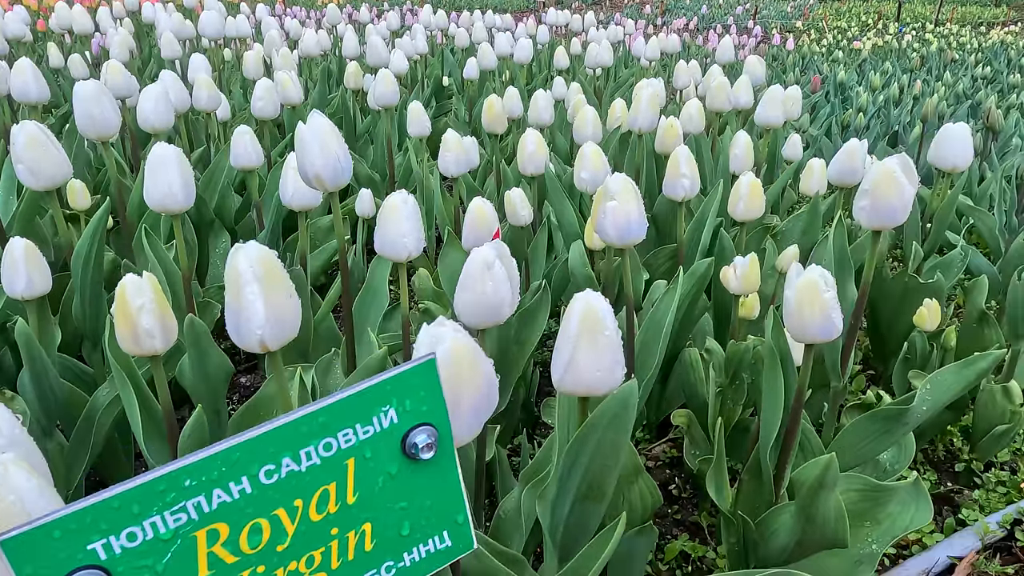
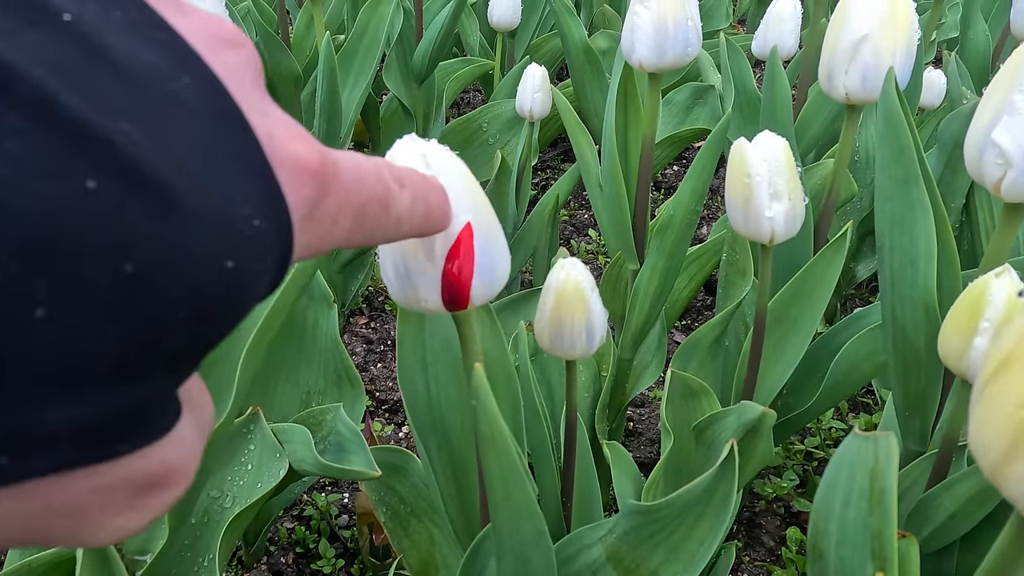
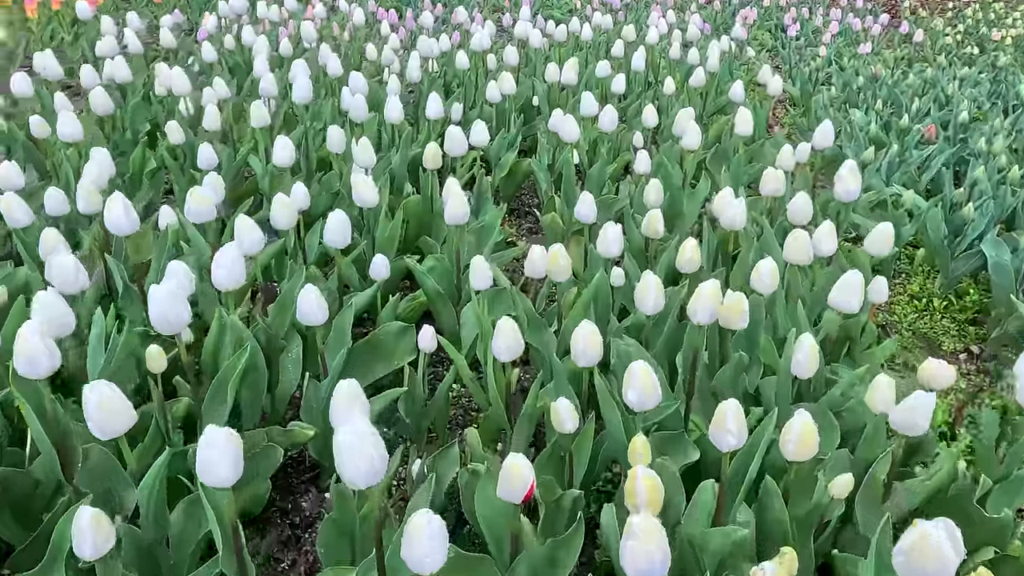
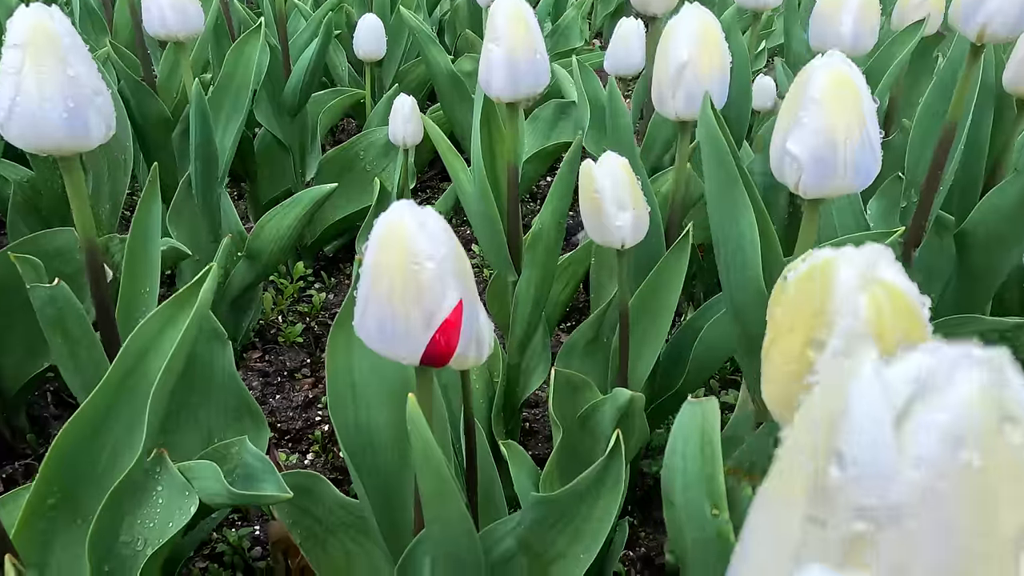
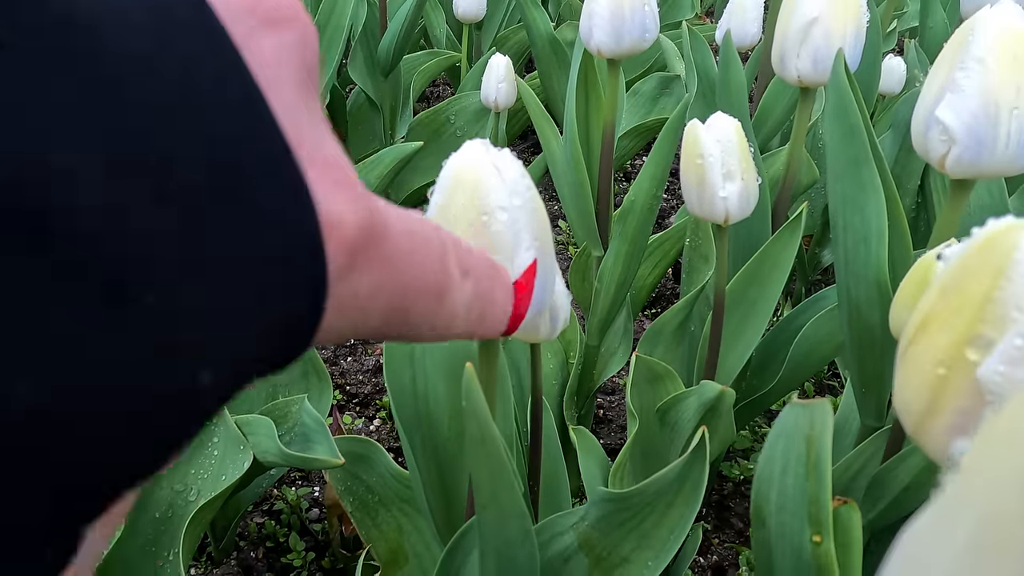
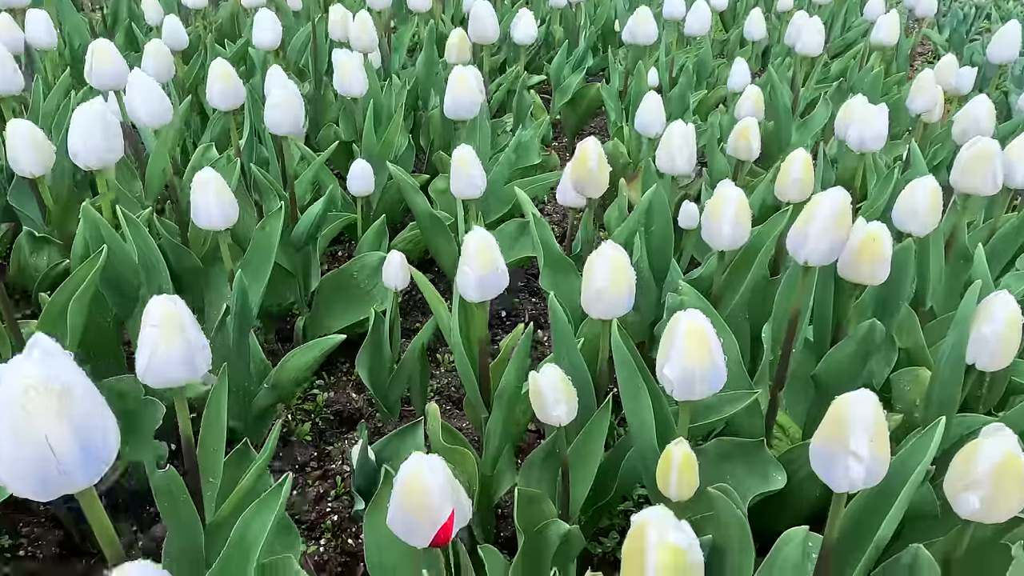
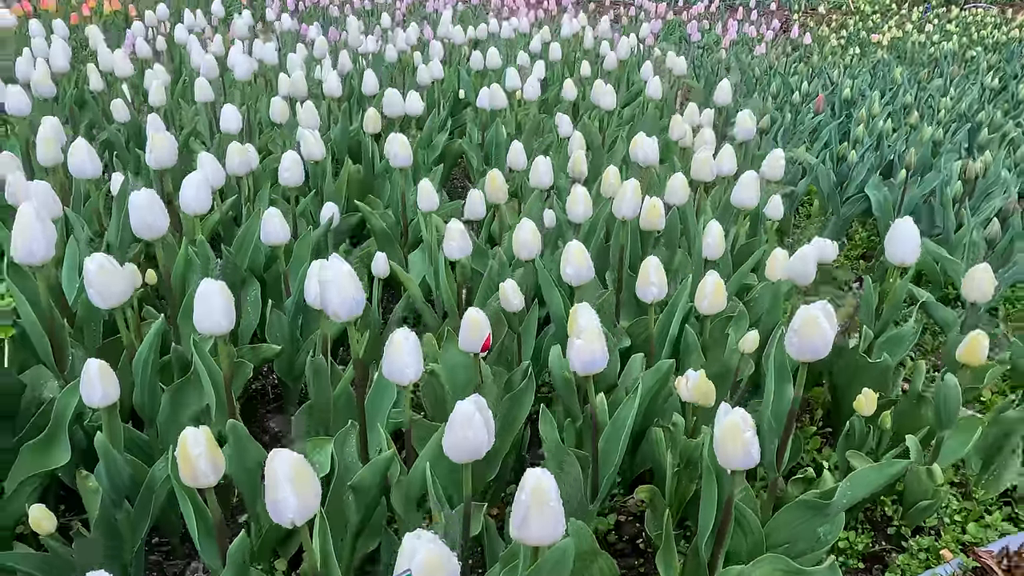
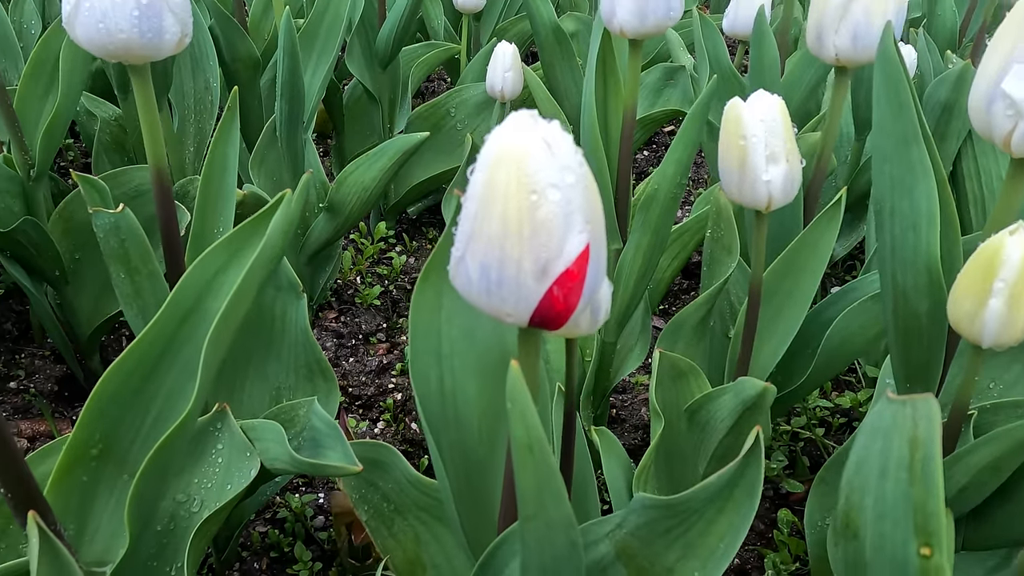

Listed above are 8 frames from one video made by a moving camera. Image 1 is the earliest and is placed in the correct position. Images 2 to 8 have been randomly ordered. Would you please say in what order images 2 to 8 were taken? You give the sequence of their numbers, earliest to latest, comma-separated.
7, 3, 6, 4, 8, 5, 2
